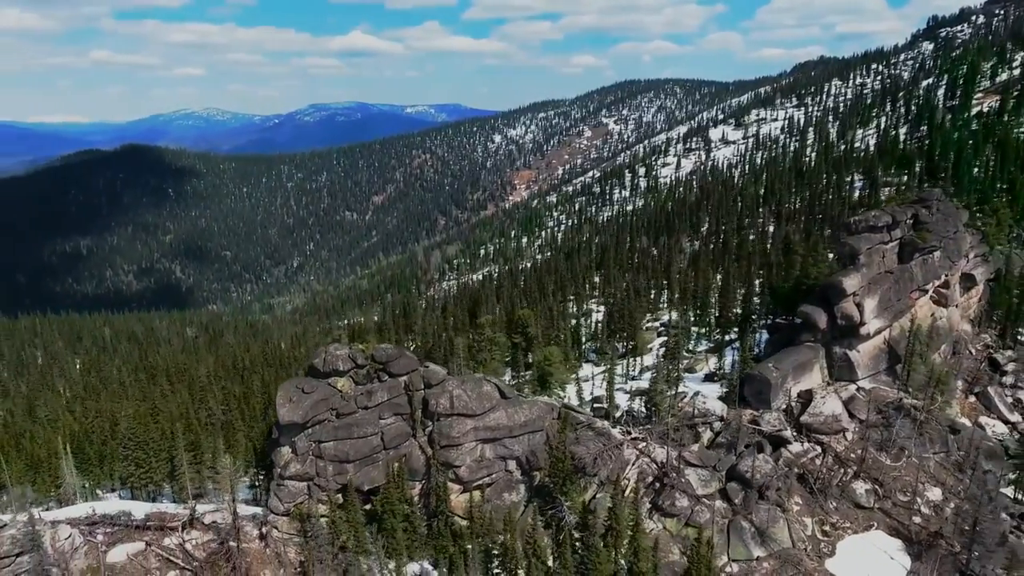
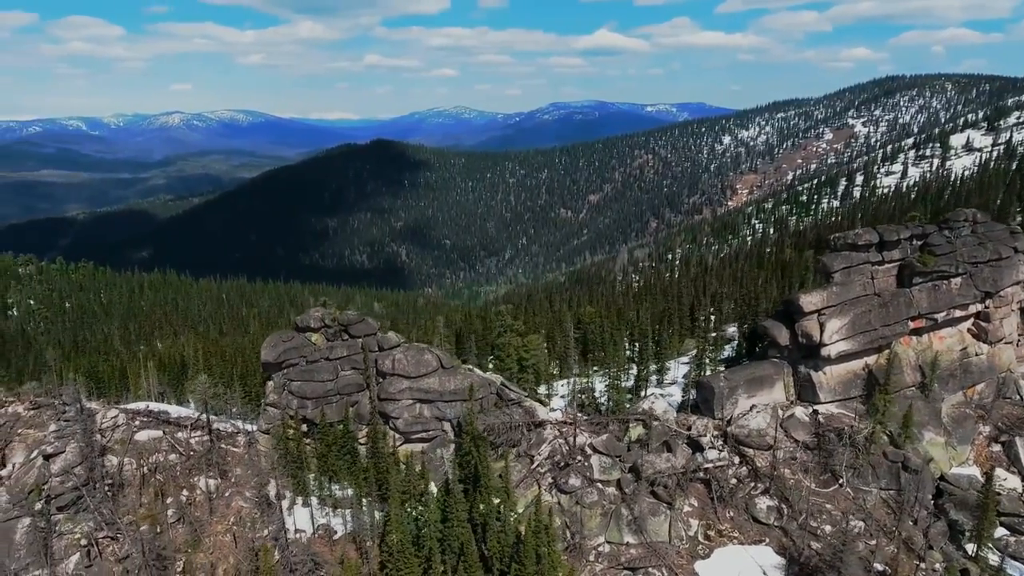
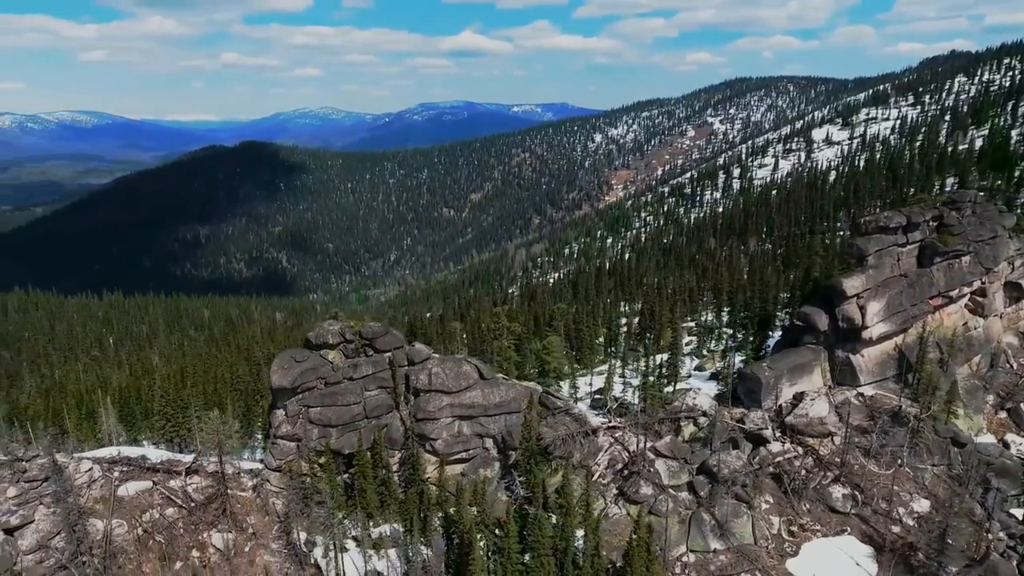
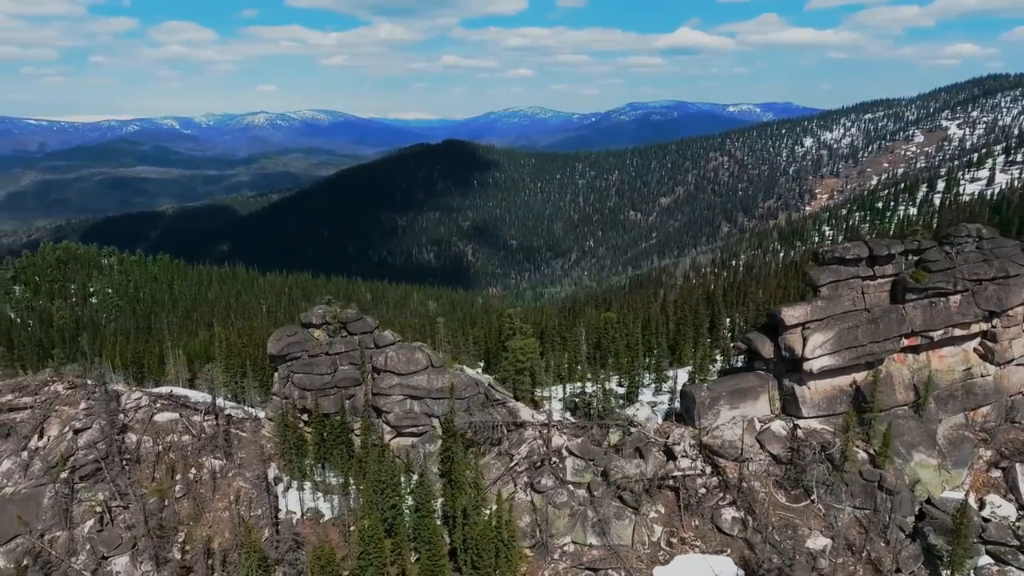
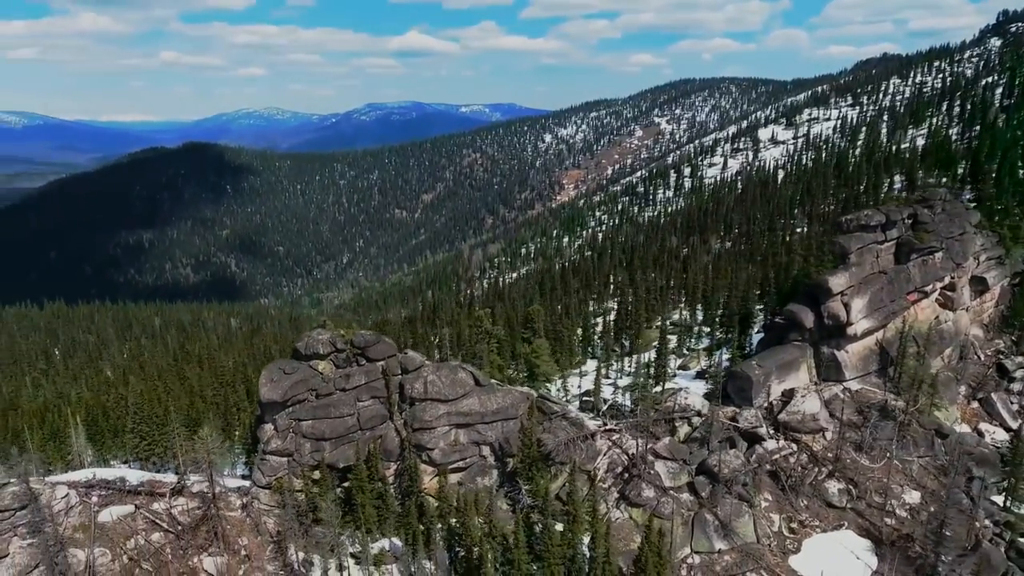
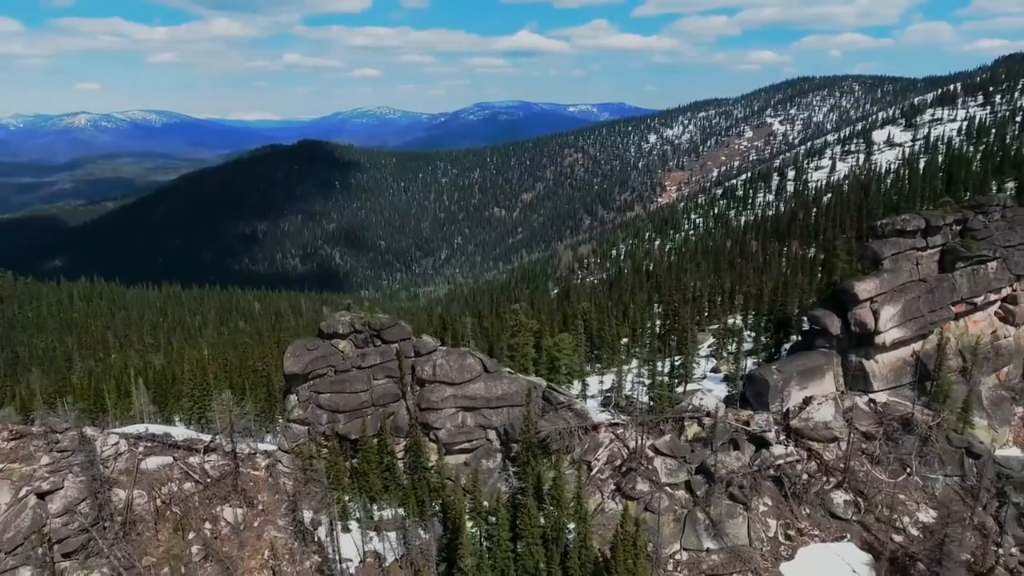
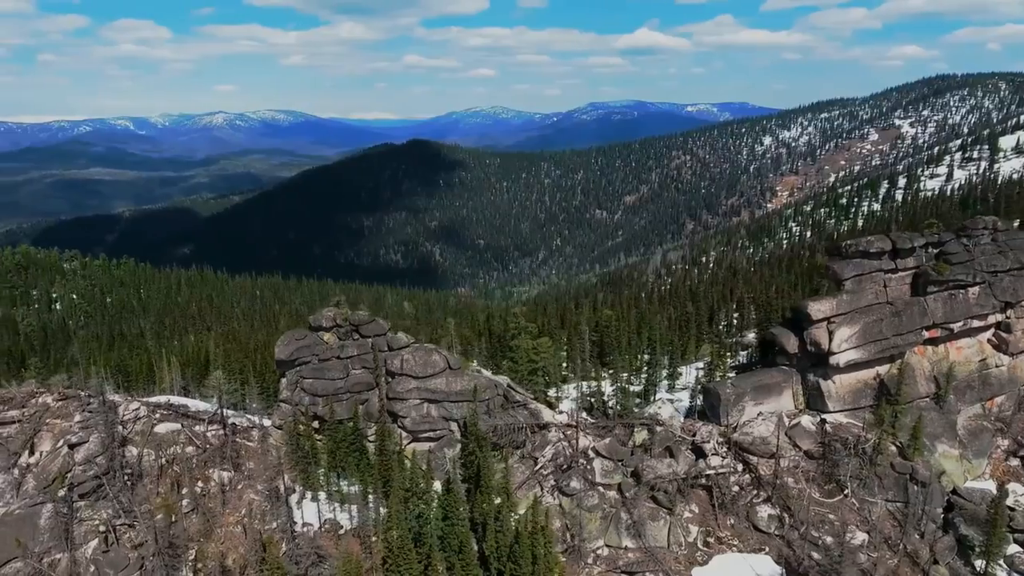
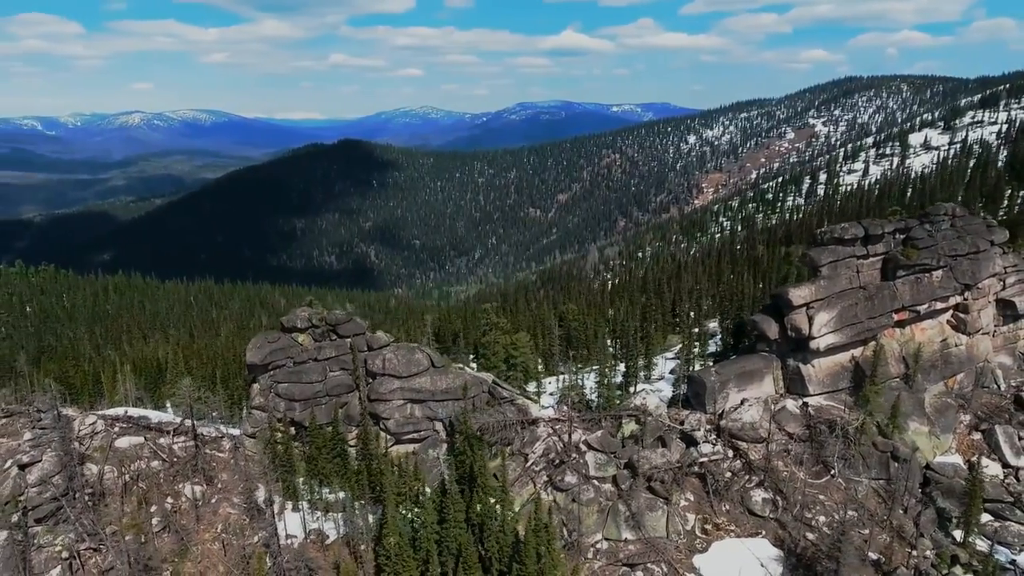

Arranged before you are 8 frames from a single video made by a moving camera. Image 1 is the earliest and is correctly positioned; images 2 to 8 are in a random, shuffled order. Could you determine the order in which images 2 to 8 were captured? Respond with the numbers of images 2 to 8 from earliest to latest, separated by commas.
5, 3, 6, 8, 2, 7, 4
